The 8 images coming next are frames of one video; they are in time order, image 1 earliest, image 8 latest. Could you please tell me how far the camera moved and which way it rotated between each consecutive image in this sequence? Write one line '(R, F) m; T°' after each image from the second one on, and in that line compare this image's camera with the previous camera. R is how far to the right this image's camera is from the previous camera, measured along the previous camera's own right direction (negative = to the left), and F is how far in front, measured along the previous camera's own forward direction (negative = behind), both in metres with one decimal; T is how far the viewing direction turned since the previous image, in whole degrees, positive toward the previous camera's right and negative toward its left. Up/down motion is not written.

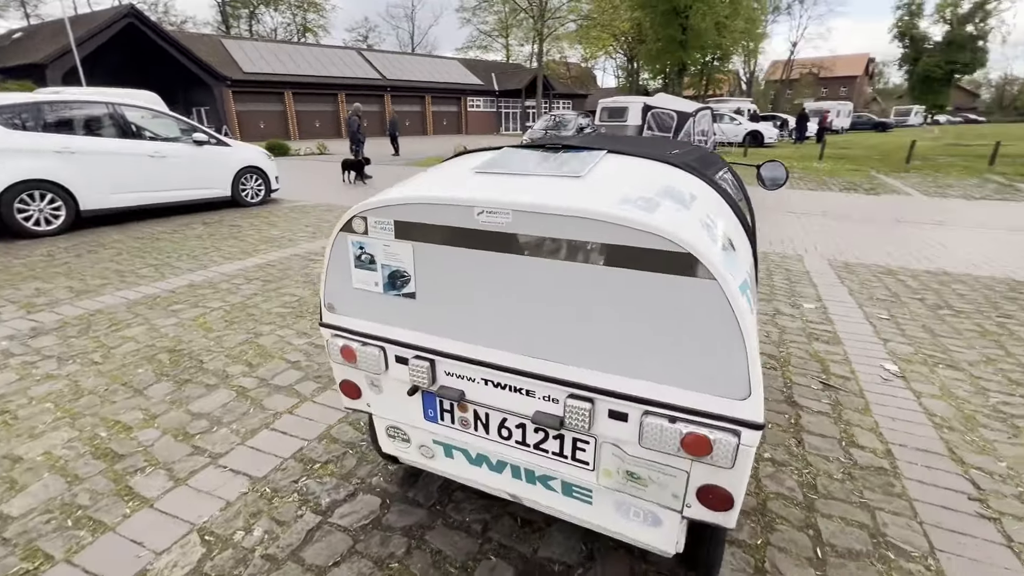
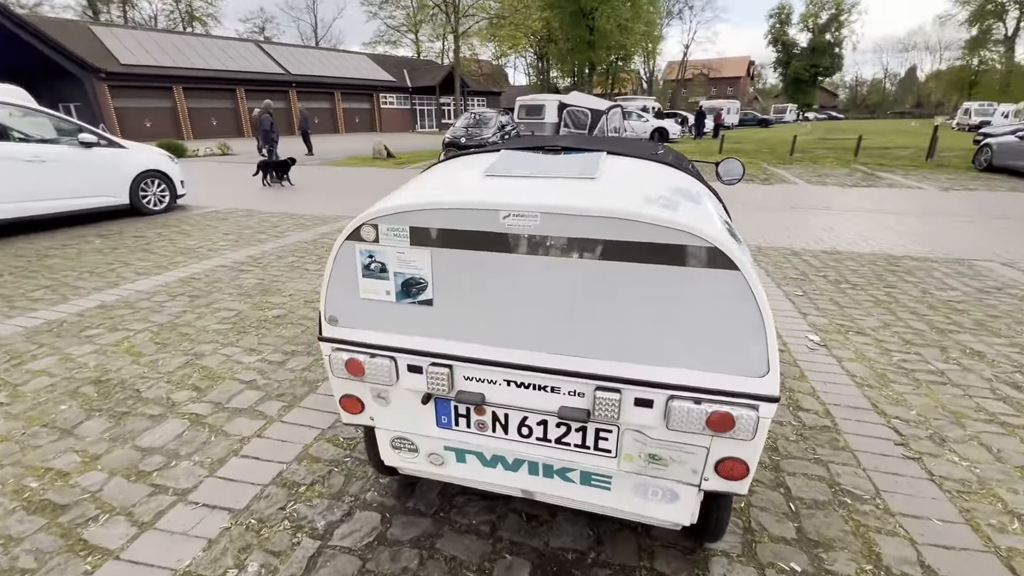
(-0.3, 0.0) m; +9°
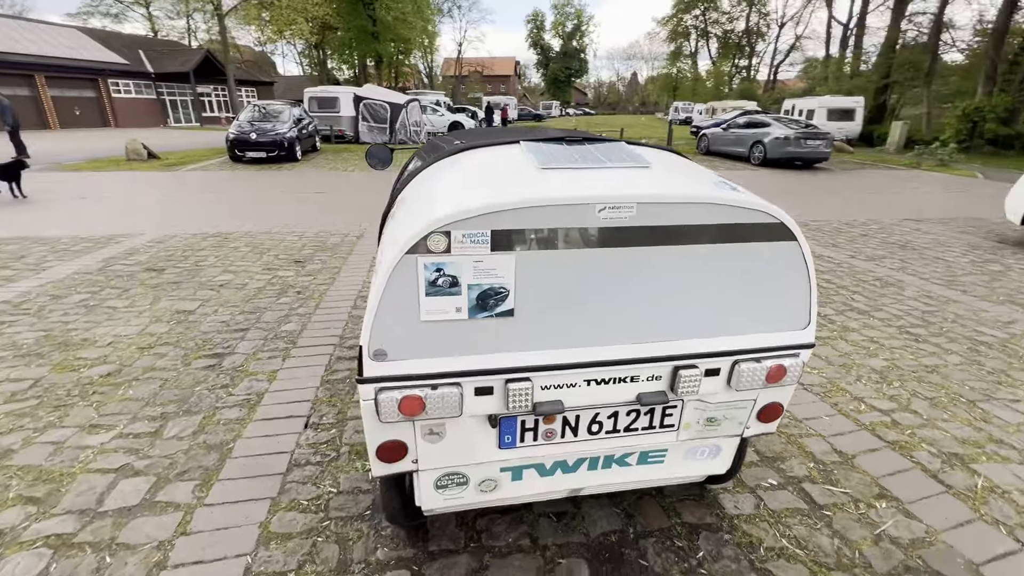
(-0.9, +0.3) m; +23°
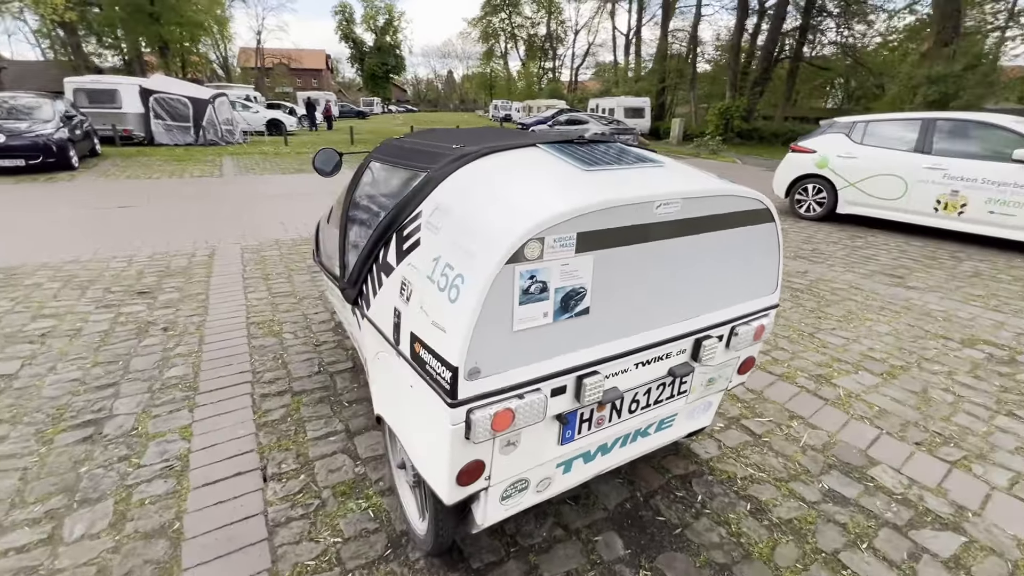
(-0.8, +0.1) m; +19°
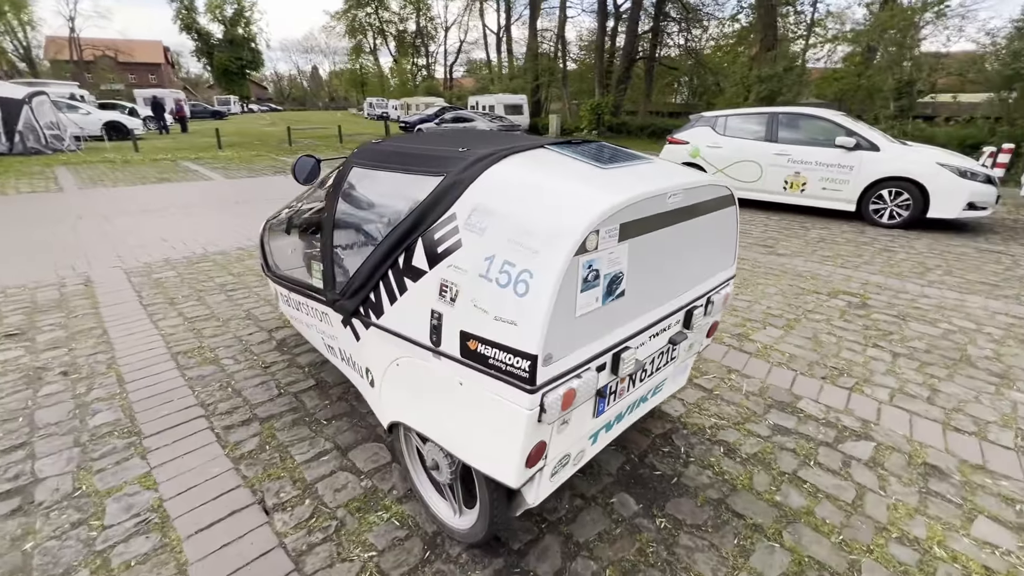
(-0.6, -0.1) m; +13°
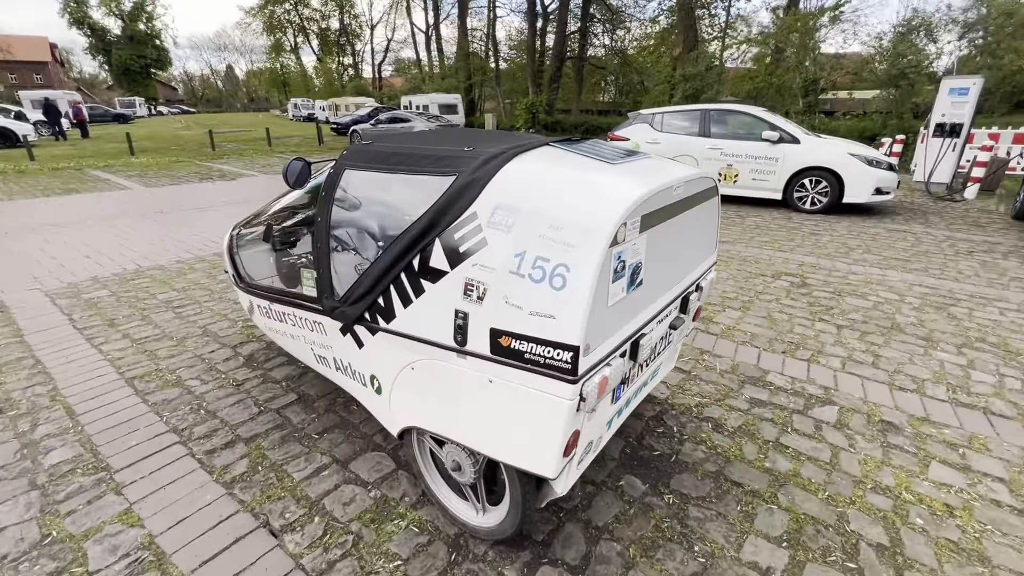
(-0.3, 0.0) m; +7°
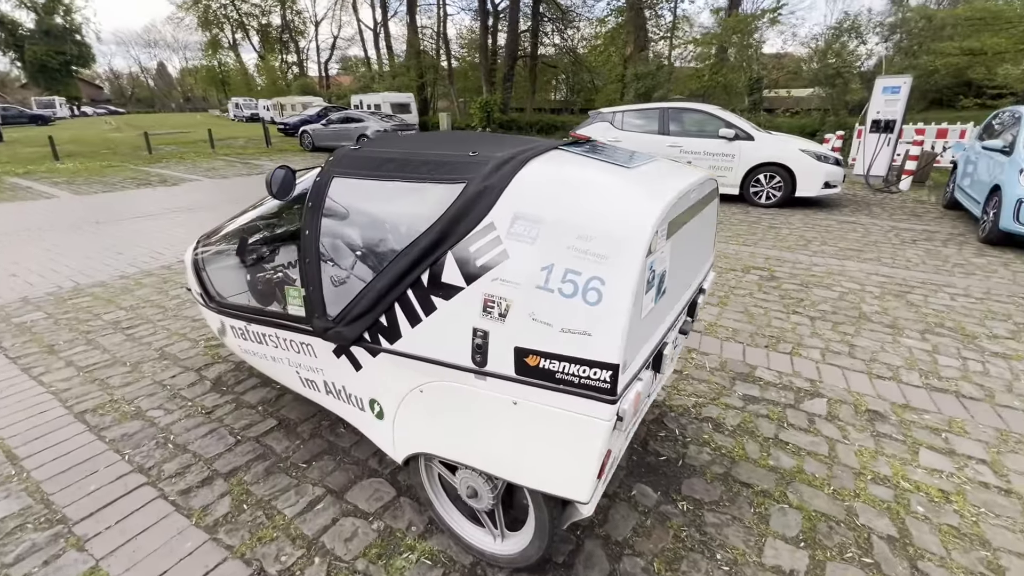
(-0.2, +0.1) m; +5°
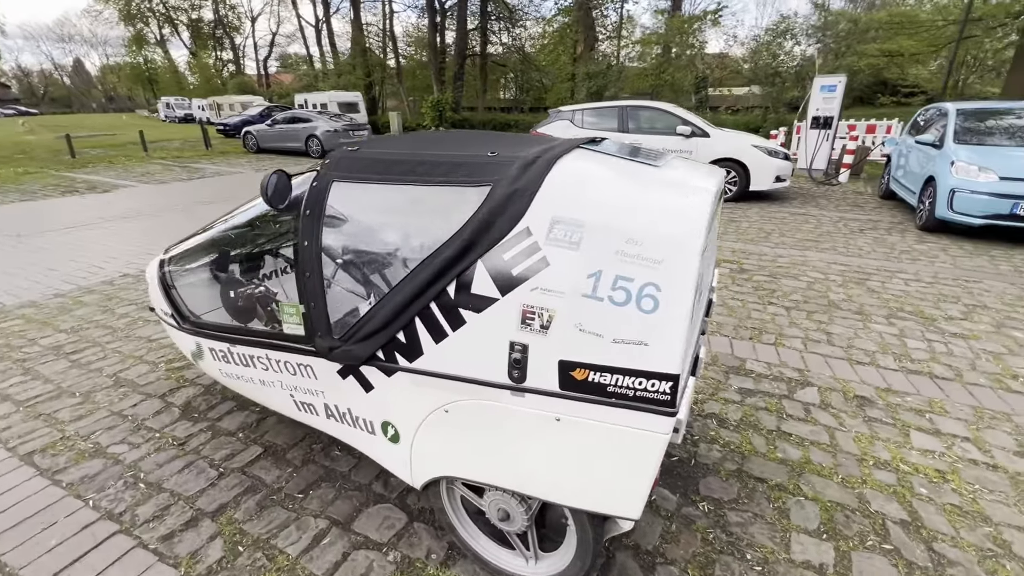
(-0.3, +0.1) m; +5°
